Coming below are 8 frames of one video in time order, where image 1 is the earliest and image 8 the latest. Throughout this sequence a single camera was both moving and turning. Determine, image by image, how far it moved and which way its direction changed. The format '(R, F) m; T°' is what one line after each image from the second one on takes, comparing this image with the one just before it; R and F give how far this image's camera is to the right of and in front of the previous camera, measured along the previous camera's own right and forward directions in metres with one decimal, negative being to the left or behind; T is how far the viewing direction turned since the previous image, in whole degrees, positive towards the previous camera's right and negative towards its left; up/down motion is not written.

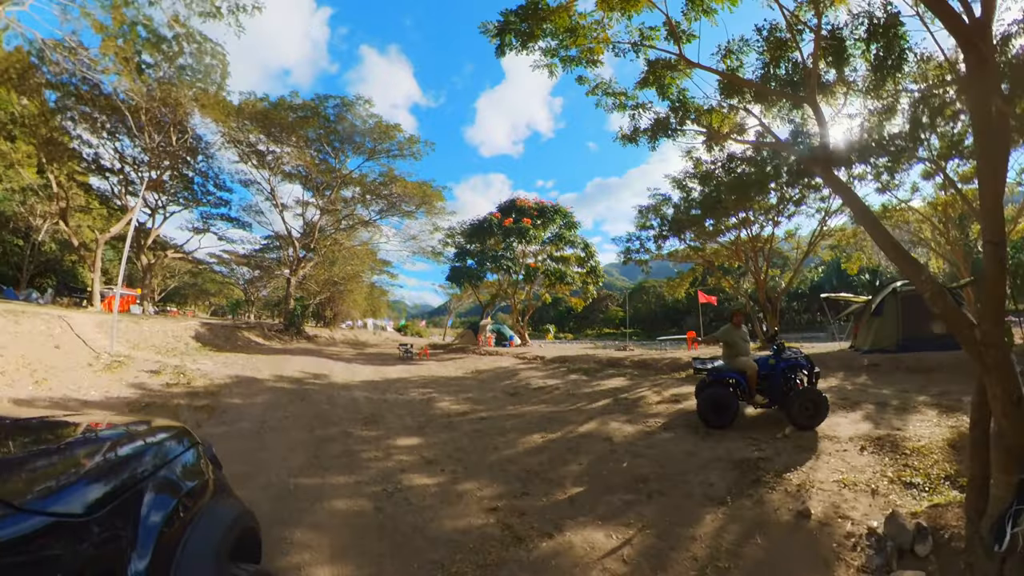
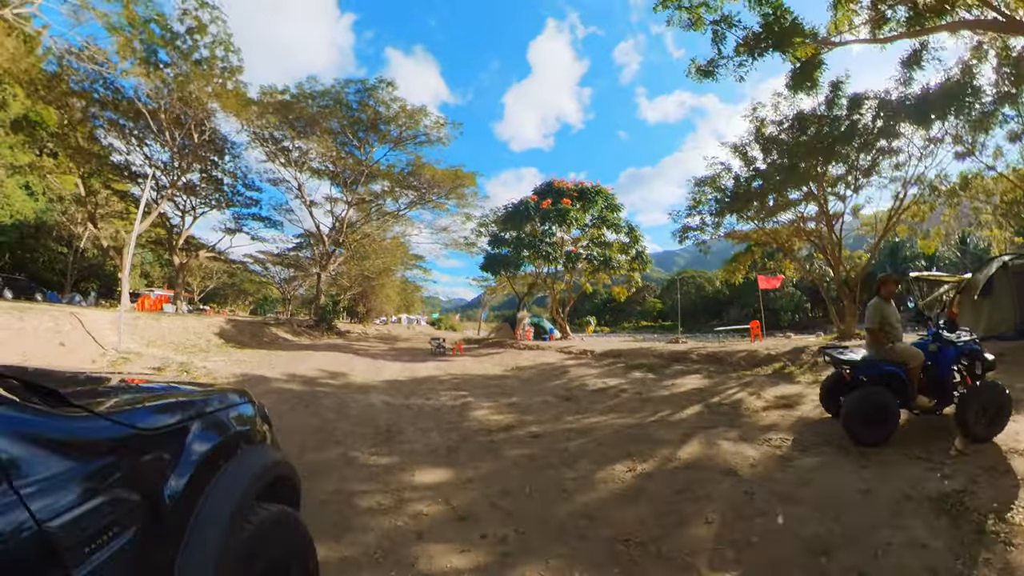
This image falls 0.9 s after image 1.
(-0.2, +1.4) m; -4°
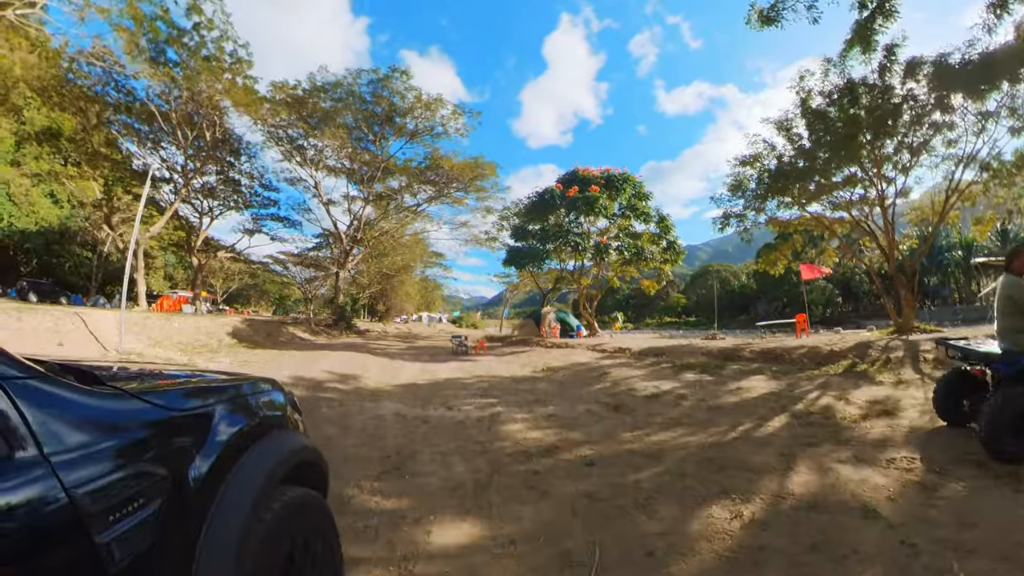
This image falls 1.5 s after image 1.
(-0.1, +0.8) m; -2°
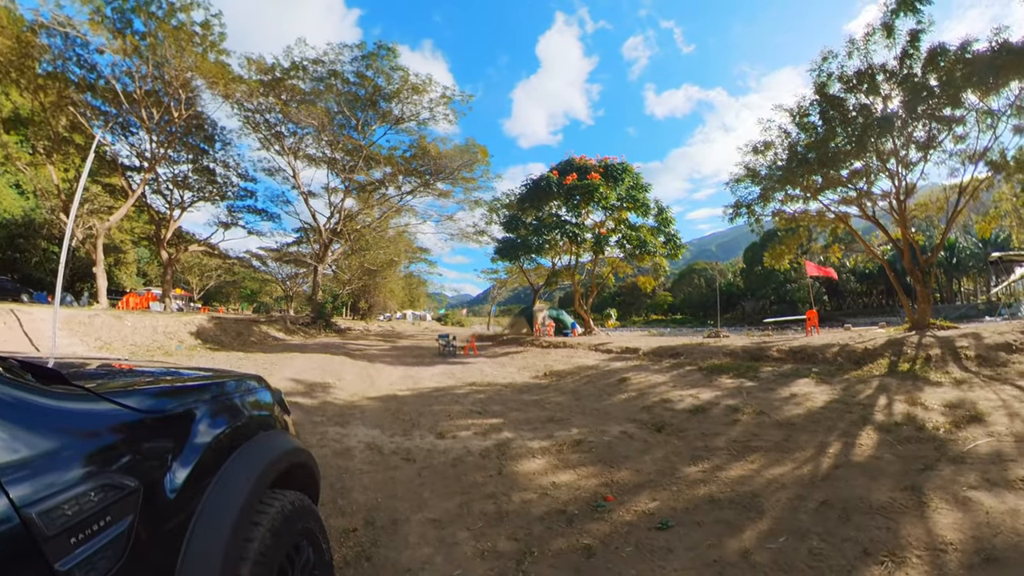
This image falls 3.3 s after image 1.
(-0.2, +1.0) m; +2°
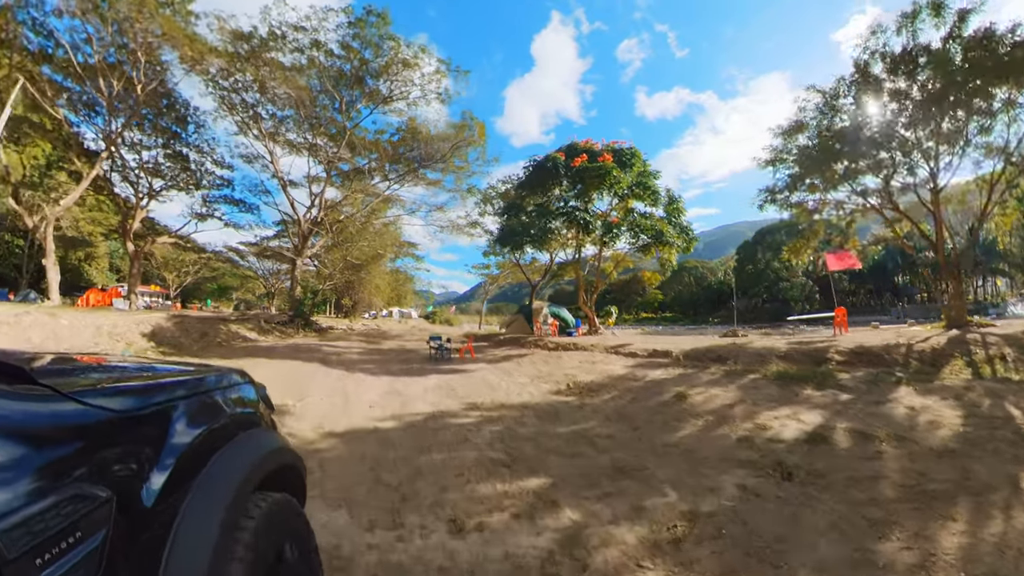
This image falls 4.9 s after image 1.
(-0.3, +1.3) m; +1°
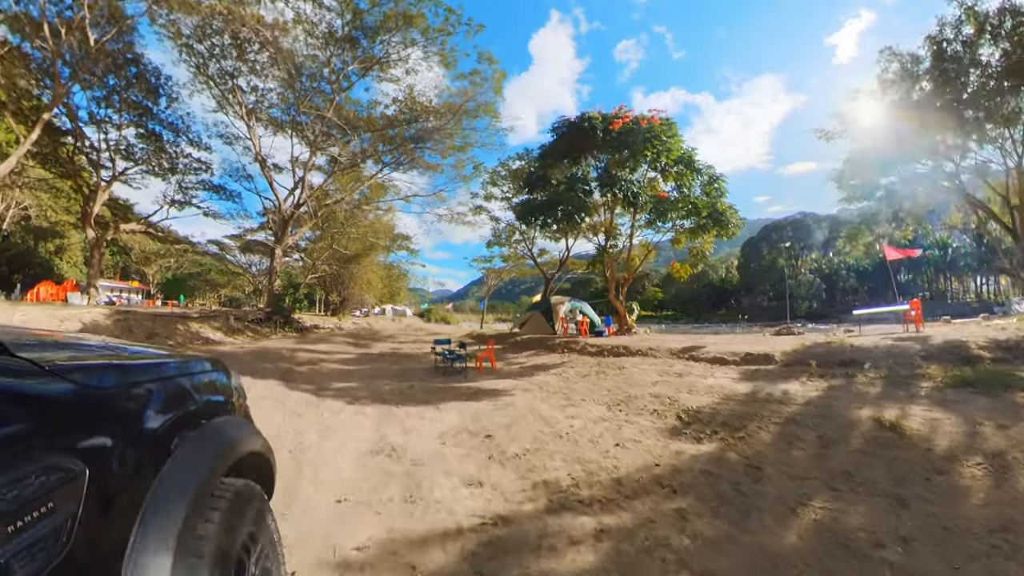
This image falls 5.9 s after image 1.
(-0.5, +2.0) m; +1°
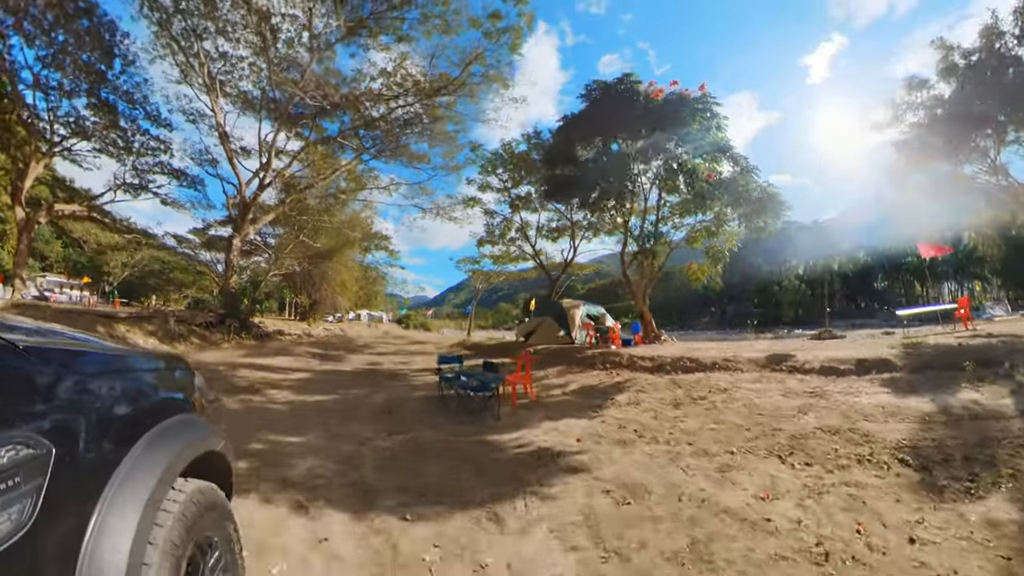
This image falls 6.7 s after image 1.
(-0.6, +1.9) m; +3°
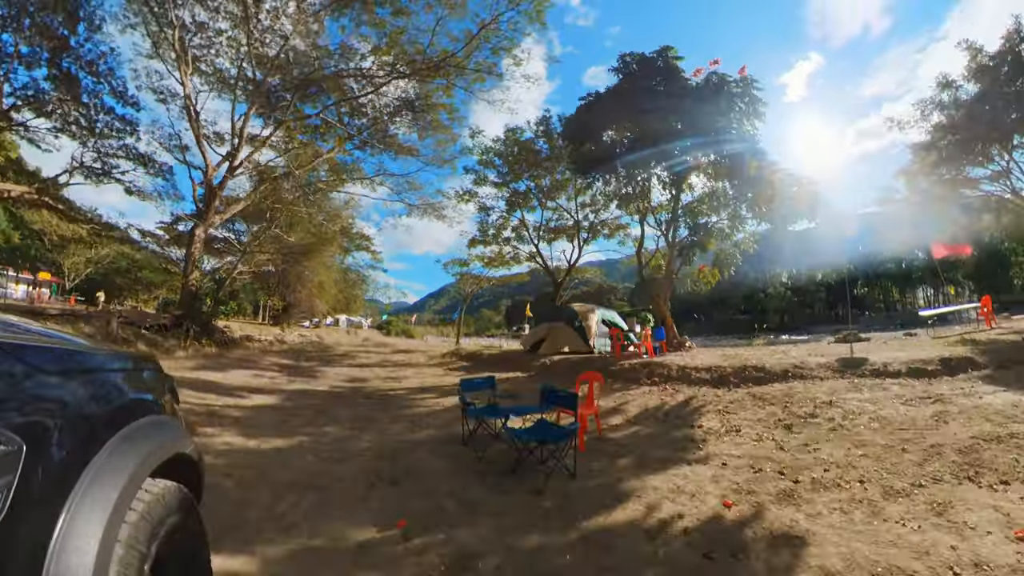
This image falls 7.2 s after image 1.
(-0.4, +1.2) m; +2°
